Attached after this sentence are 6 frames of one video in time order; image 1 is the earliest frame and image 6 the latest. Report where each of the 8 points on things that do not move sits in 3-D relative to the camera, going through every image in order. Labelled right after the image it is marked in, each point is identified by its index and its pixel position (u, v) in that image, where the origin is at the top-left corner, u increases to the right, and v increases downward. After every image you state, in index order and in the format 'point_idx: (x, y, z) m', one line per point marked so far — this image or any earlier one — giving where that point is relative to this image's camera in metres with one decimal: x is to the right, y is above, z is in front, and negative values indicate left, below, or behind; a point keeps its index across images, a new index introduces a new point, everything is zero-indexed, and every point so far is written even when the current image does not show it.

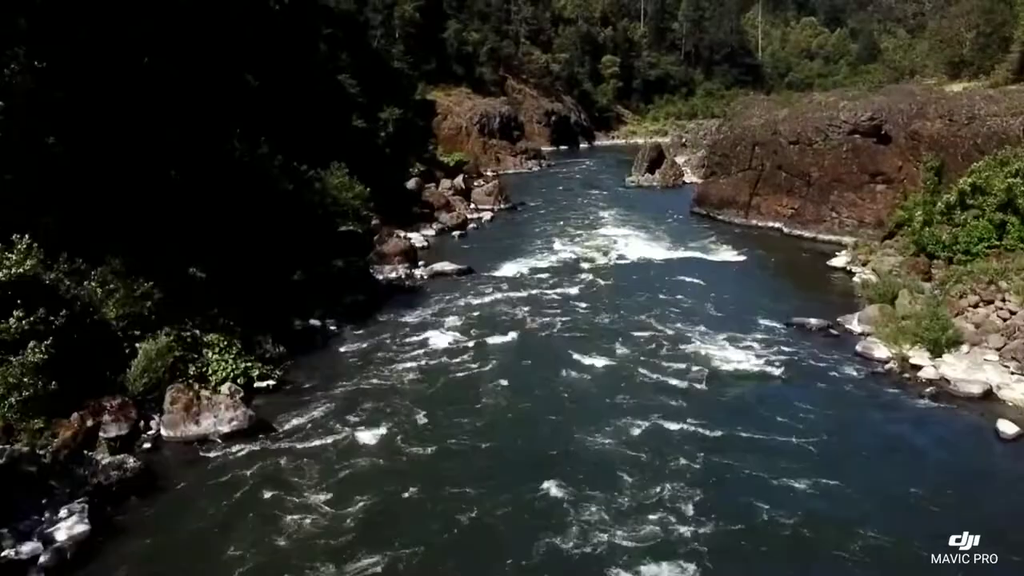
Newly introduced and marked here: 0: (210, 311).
0: (-7.1, -0.4, +16.1) m
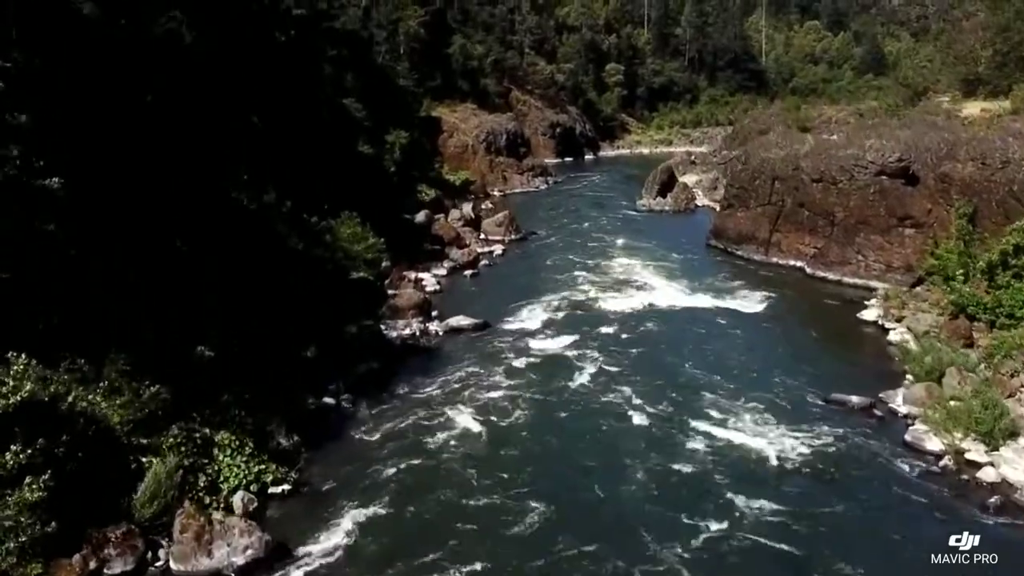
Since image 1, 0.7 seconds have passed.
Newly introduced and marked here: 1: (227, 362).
0: (-6.5, -2.3, +15.1) m
1: (-6.8, -1.7, +16.3) m
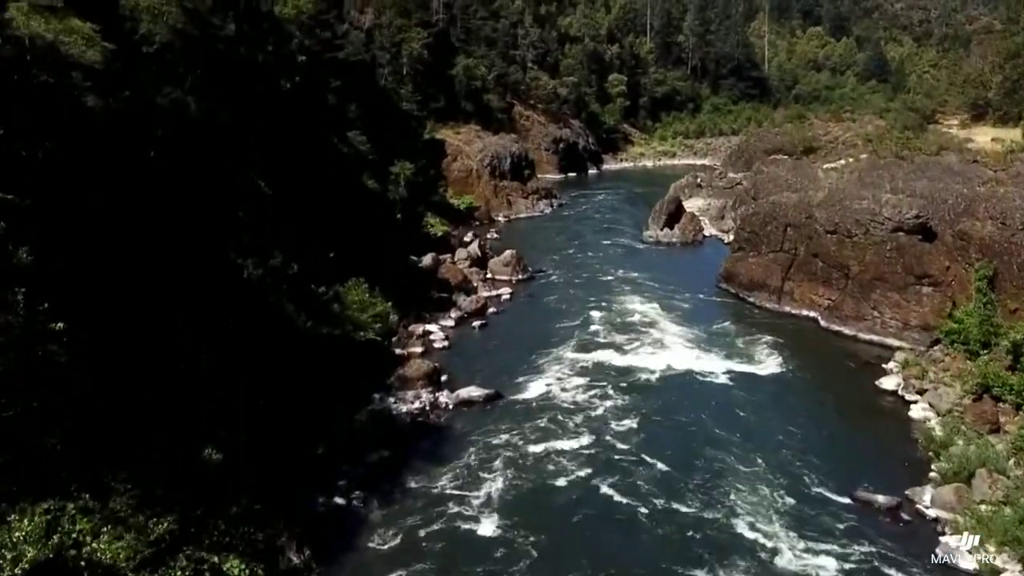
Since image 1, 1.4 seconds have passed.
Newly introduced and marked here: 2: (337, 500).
0: (-6.1, -4.8, +14.6) m
1: (-6.4, -4.1, +15.8) m
2: (-4.3, -5.3, +16.9) m
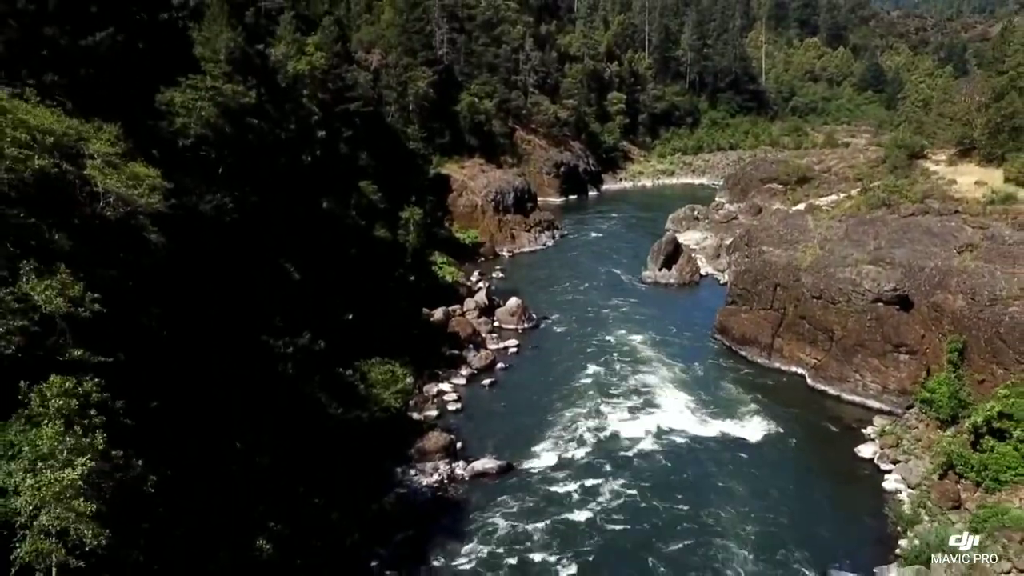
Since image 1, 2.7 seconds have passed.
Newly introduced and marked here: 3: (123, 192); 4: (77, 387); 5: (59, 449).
0: (-5.7, -7.8, +16.9) m
1: (-6.0, -7.1, +18.0) m
2: (-3.9, -8.3, +19.2) m
3: (-9.6, +2.4, +16.8) m
4: (-8.8, -2.0, +13.9) m
5: (-8.5, -3.0, +12.8) m
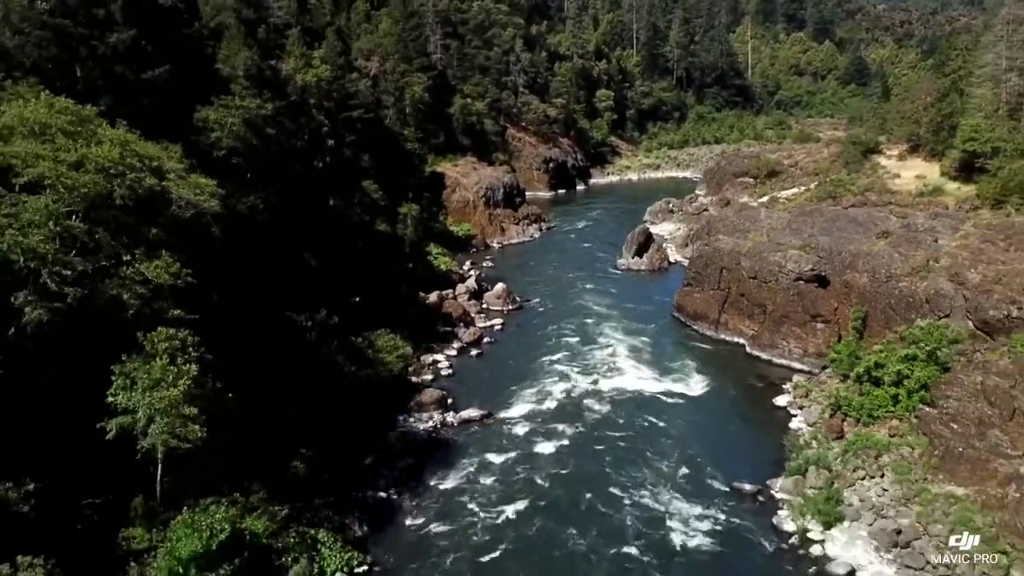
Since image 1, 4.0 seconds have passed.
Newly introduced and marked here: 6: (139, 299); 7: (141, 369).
0: (-6.6, -7.2, +22.8) m
1: (-6.9, -6.5, +24.0) m
2: (-4.8, -7.6, +25.1) m
3: (-10.6, +3.0, +22.6) m
4: (-9.7, -1.4, +19.7) m
5: (-9.4, -2.4, +18.7) m
6: (-10.8, -0.3, +19.8) m
7: (-10.2, -2.2, +18.7) m
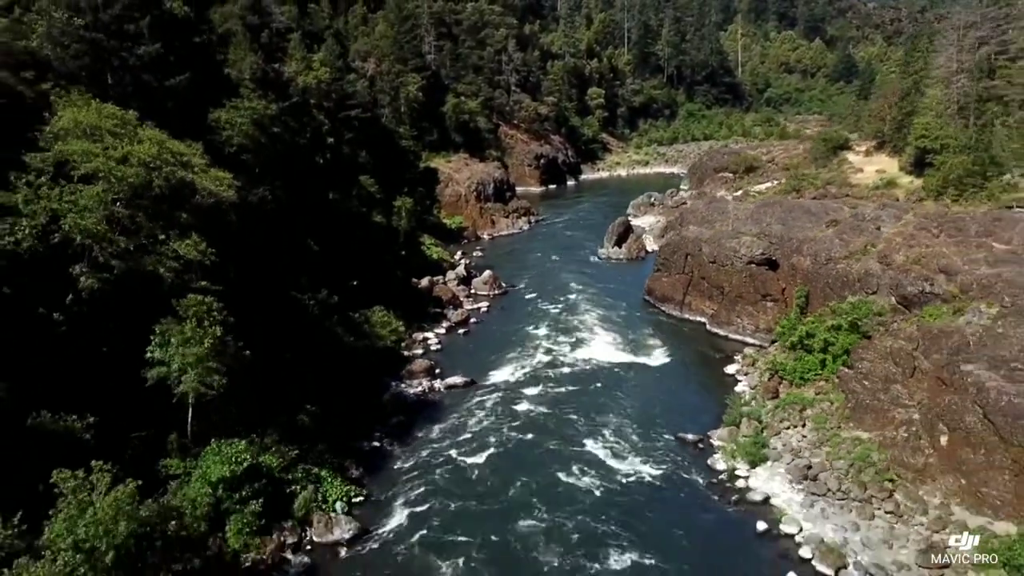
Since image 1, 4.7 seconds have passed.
0: (-7.6, -6.2, +26.9) m
1: (-8.0, -5.6, +28.0) m
2: (-5.8, -6.7, +29.2) m
3: (-11.6, +3.9, +26.7) m
4: (-10.7, -0.5, +23.8) m
5: (-10.5, -1.5, +22.7) m
6: (-11.8, +0.6, +23.9) m
7: (-11.2, -1.3, +22.7) m
